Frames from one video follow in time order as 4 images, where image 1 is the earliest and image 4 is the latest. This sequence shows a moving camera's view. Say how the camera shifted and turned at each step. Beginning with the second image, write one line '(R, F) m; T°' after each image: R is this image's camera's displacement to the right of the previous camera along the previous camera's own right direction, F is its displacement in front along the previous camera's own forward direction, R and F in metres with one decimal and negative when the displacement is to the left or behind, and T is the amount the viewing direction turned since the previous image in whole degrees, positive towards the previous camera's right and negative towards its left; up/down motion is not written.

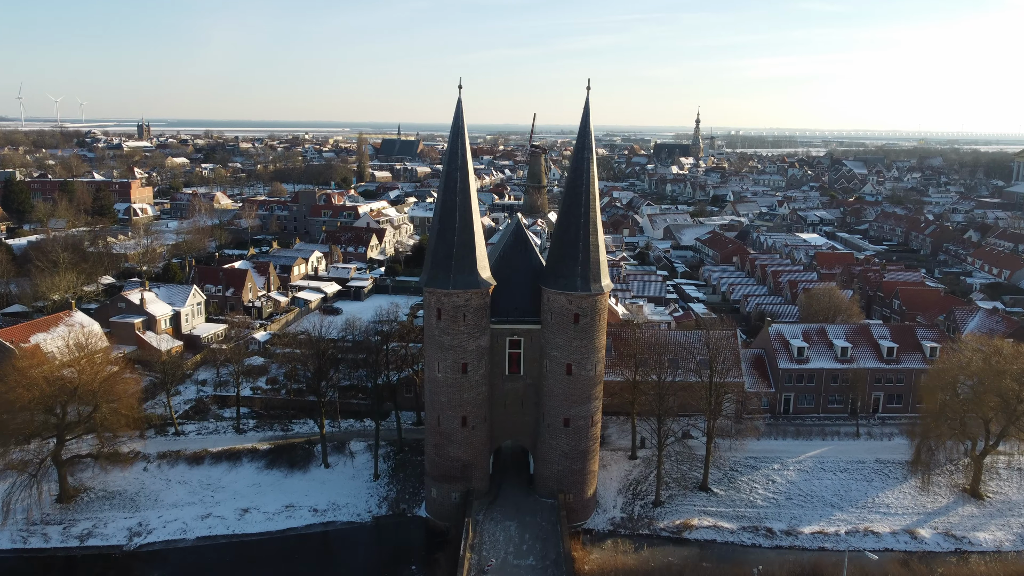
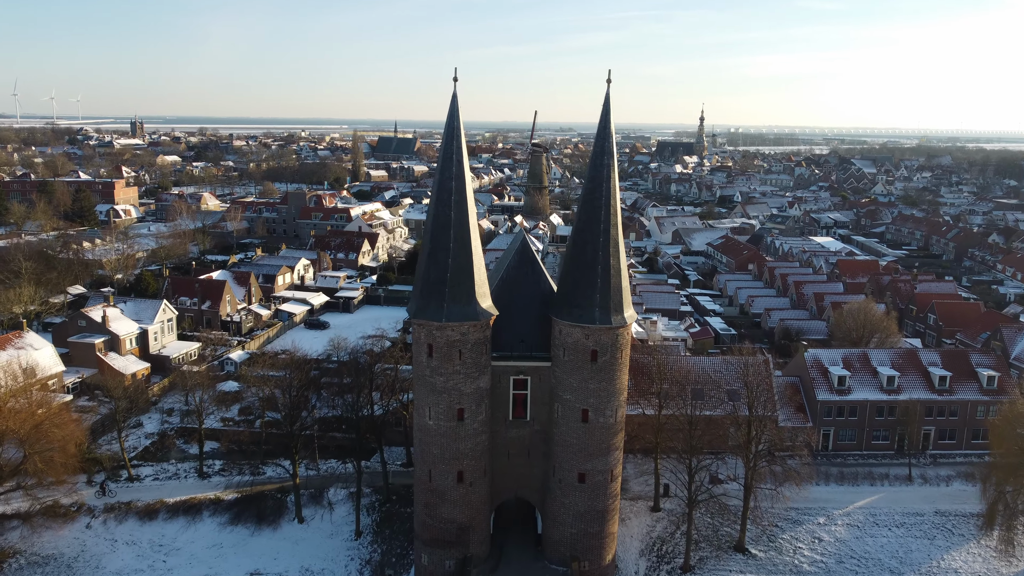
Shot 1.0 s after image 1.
(-0.1, +3.3) m; 0°
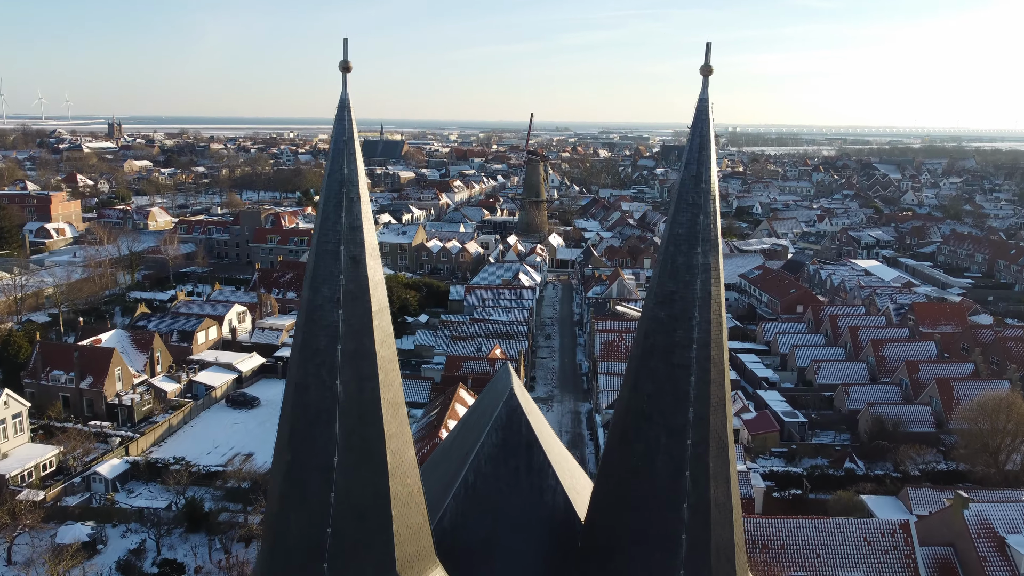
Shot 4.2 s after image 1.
(+0.3, +9.5) m; 0°
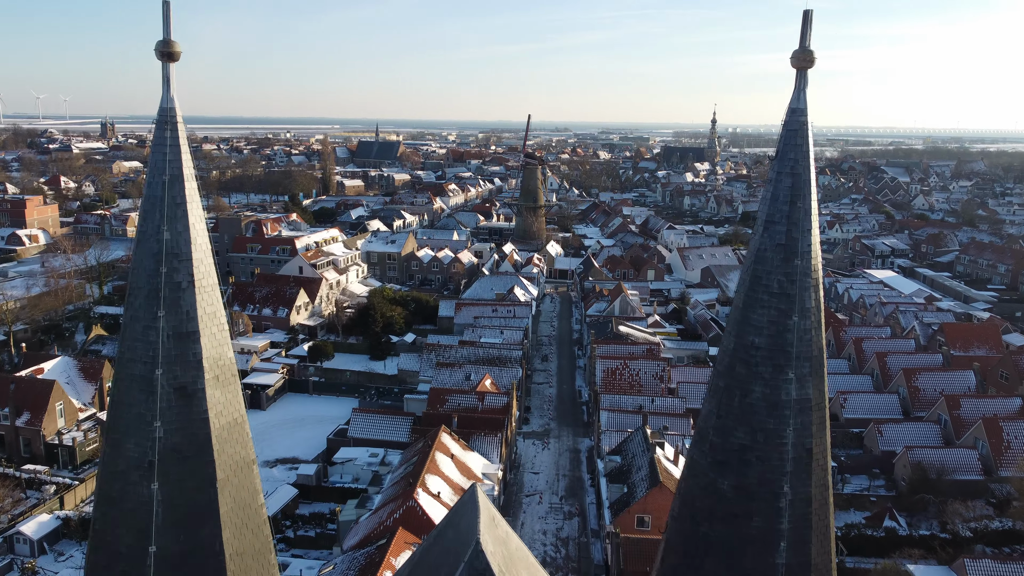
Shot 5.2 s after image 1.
(+0.2, +3.0) m; 0°
